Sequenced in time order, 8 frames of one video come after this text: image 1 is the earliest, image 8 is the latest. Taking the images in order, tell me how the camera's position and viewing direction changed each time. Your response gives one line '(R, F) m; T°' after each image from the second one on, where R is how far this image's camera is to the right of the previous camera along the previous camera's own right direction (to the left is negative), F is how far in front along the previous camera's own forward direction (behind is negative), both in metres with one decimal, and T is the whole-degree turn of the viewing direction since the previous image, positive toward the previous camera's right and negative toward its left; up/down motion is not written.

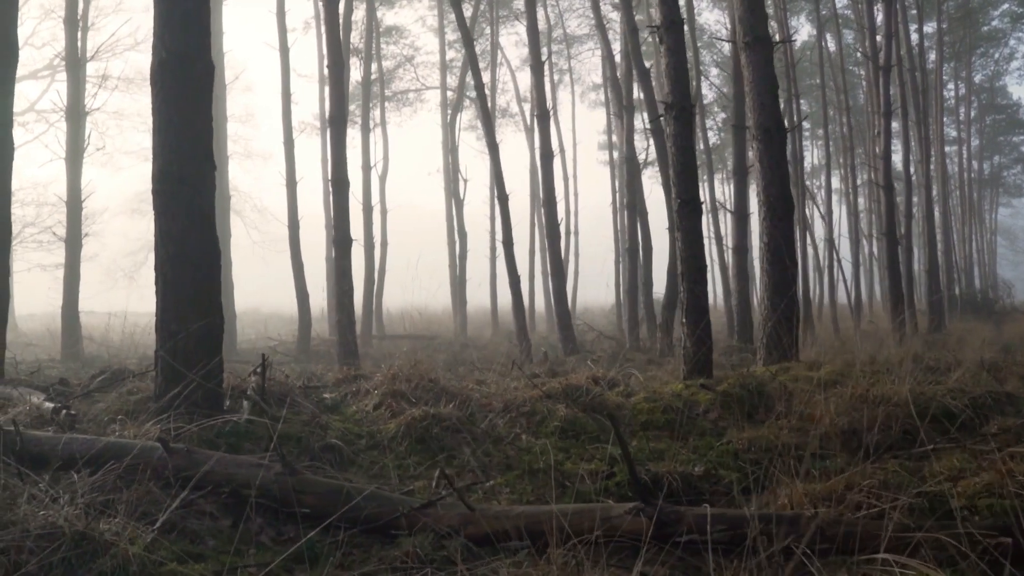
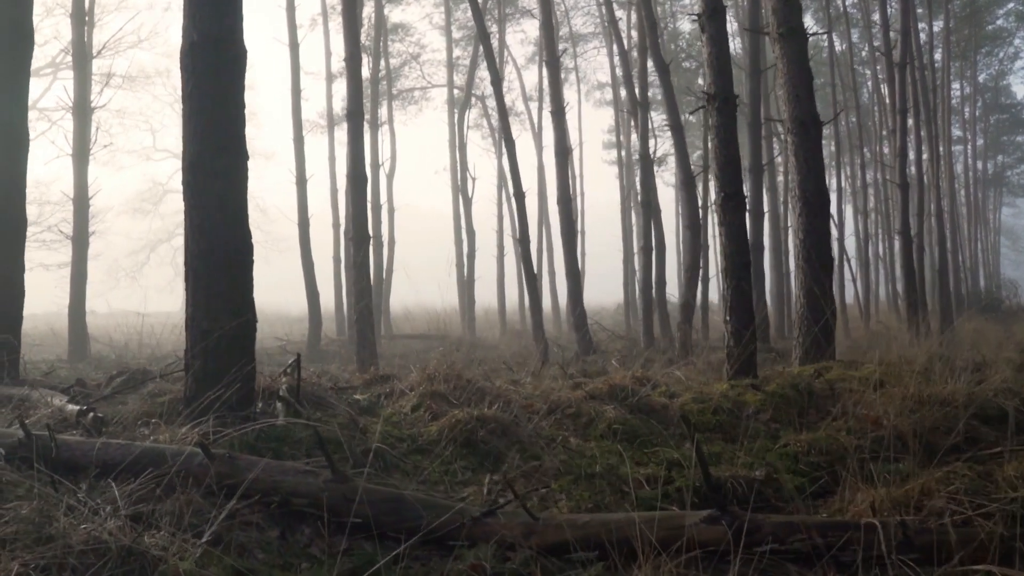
(-0.4, +0.3) m; 0°
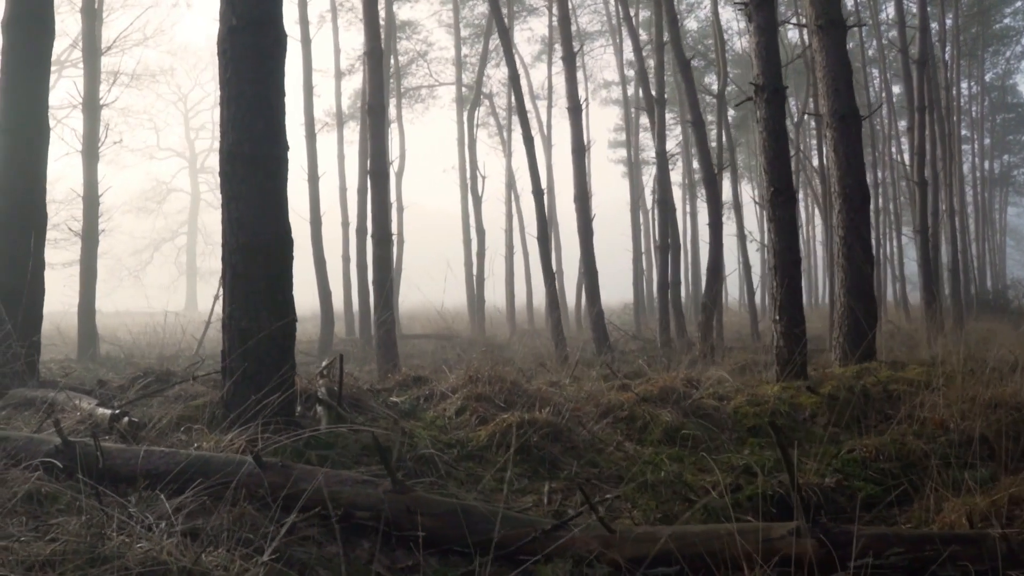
(-0.4, +0.3) m; 0°
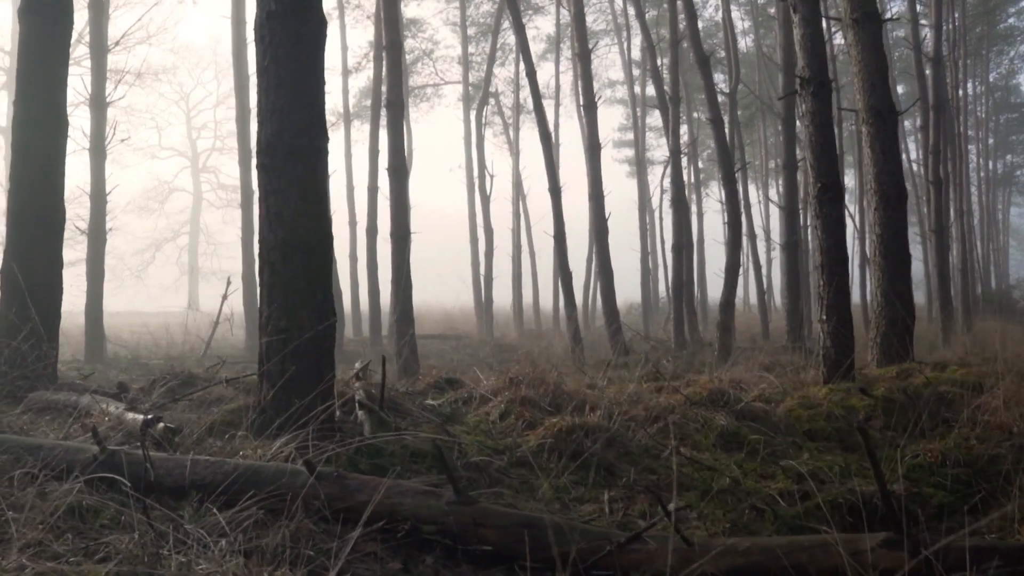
(-0.3, +0.2) m; 0°
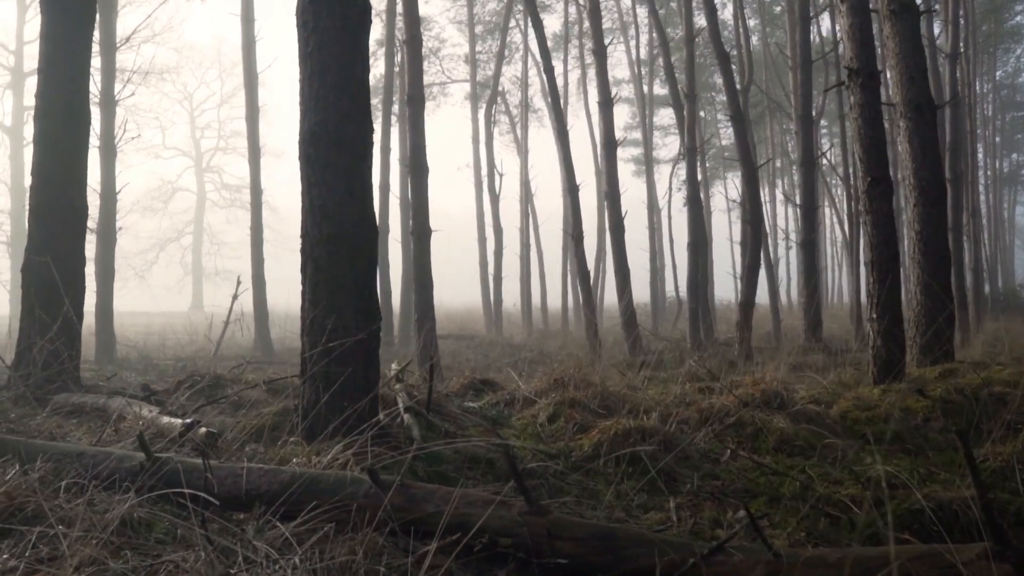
(-0.3, +0.2) m; 0°
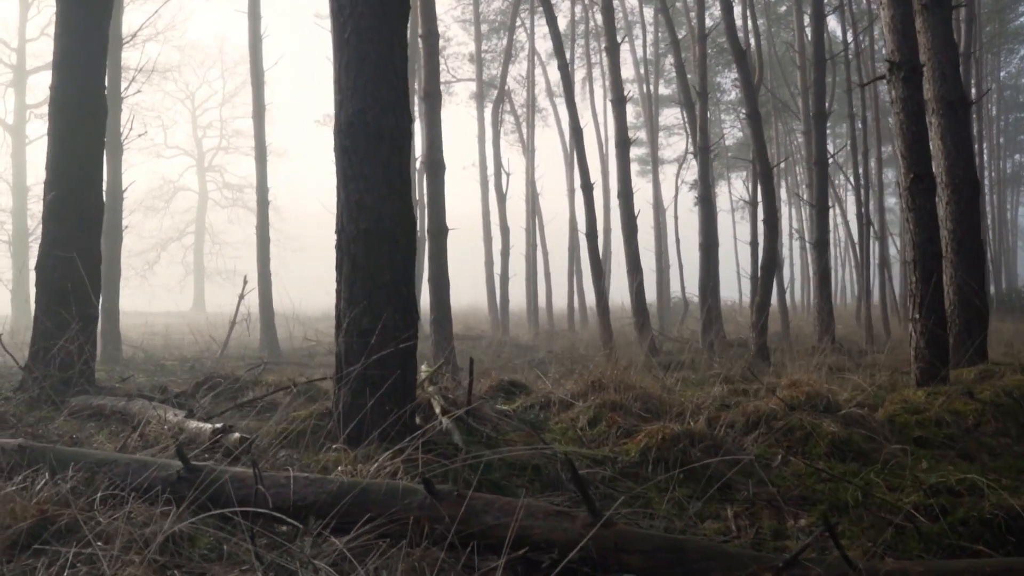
(-0.3, +0.2) m; 0°
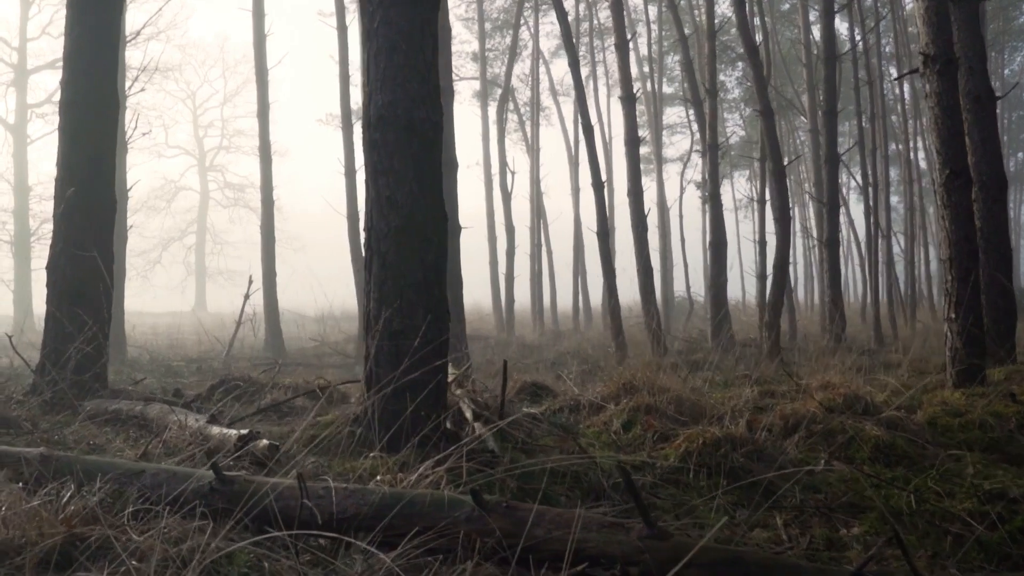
(-0.2, +0.2) m; 0°
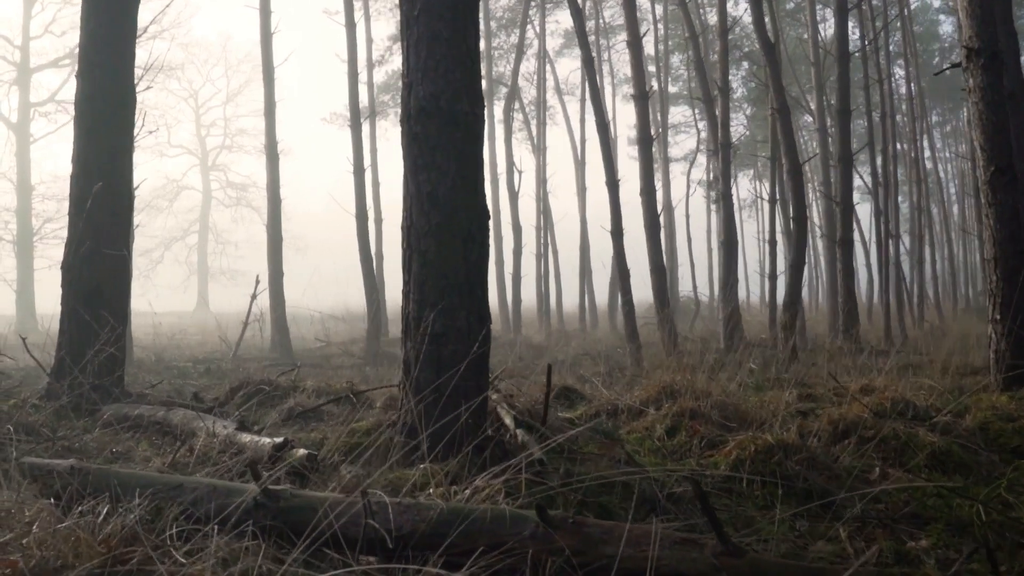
(-0.2, +0.2) m; 0°
